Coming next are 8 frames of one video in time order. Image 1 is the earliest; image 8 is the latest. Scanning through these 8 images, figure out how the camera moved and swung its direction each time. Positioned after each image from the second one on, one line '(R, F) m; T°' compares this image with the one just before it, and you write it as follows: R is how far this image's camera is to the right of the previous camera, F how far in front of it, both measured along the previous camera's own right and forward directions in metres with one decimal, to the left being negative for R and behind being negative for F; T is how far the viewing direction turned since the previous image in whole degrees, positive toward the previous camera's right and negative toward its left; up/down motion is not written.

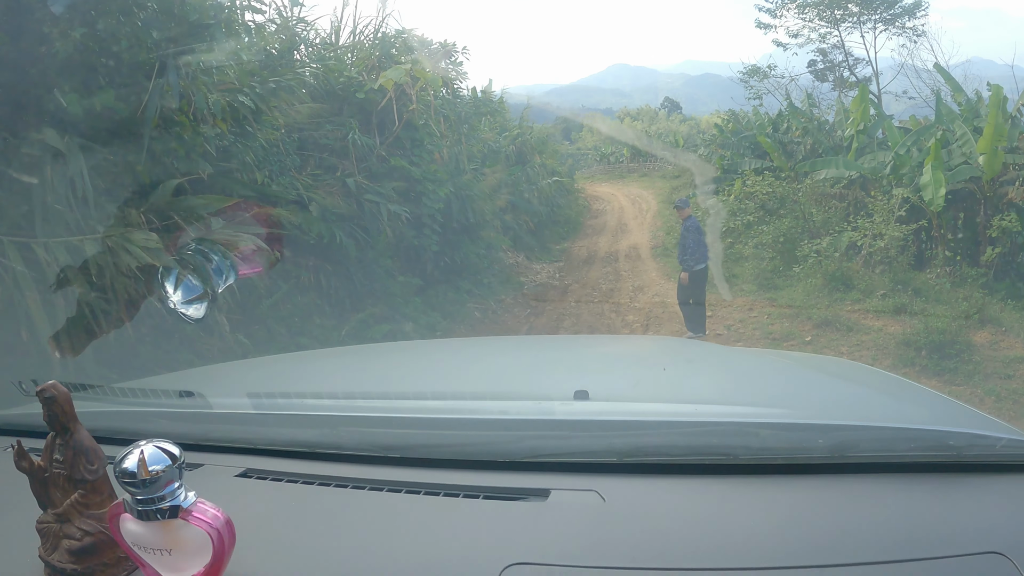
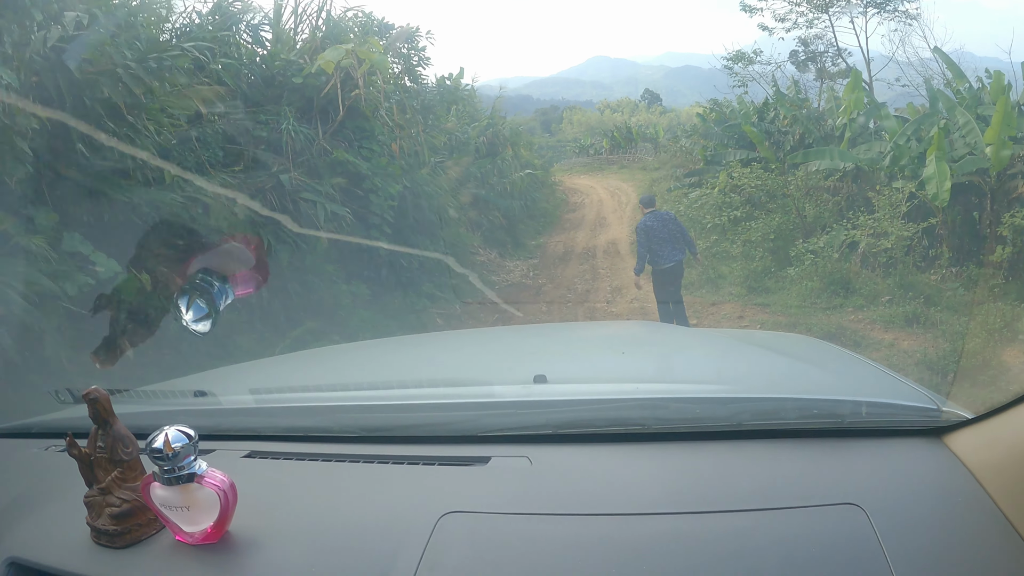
(+0.2, +0.7) m; +1°
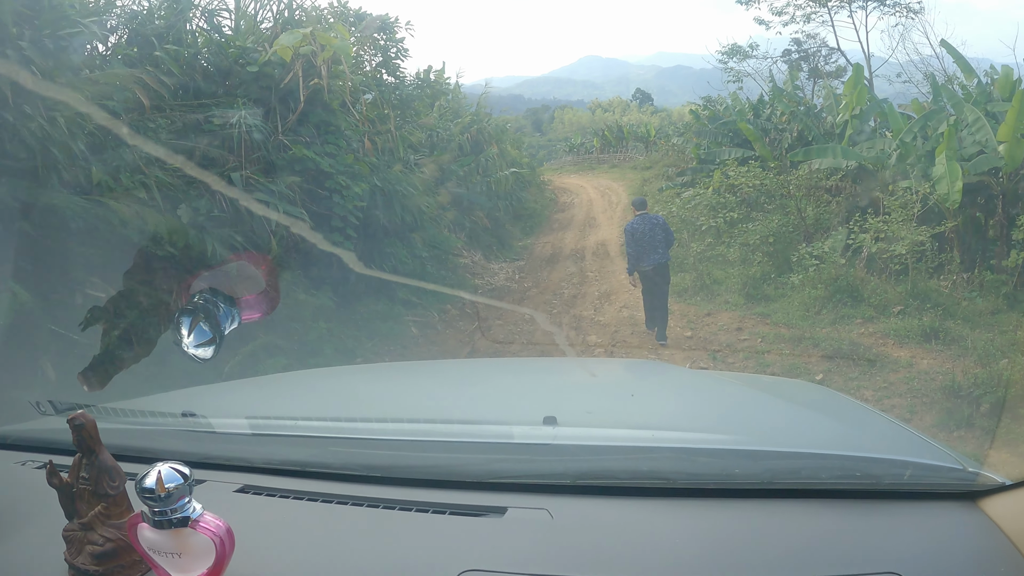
(+0.1, +0.5) m; +1°
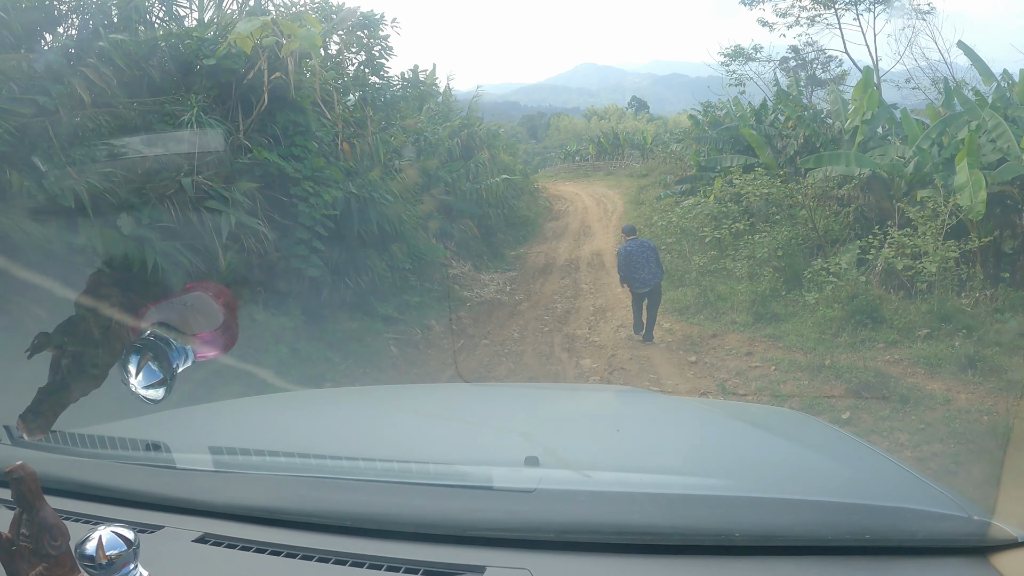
(+0.1, +0.5) m; 0°
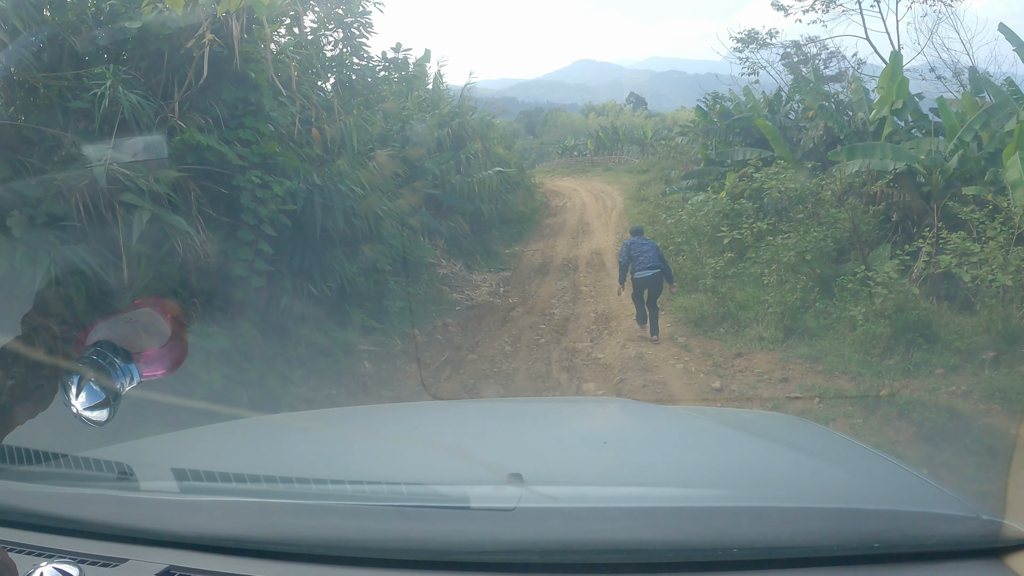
(0.0, +0.7) m; 0°
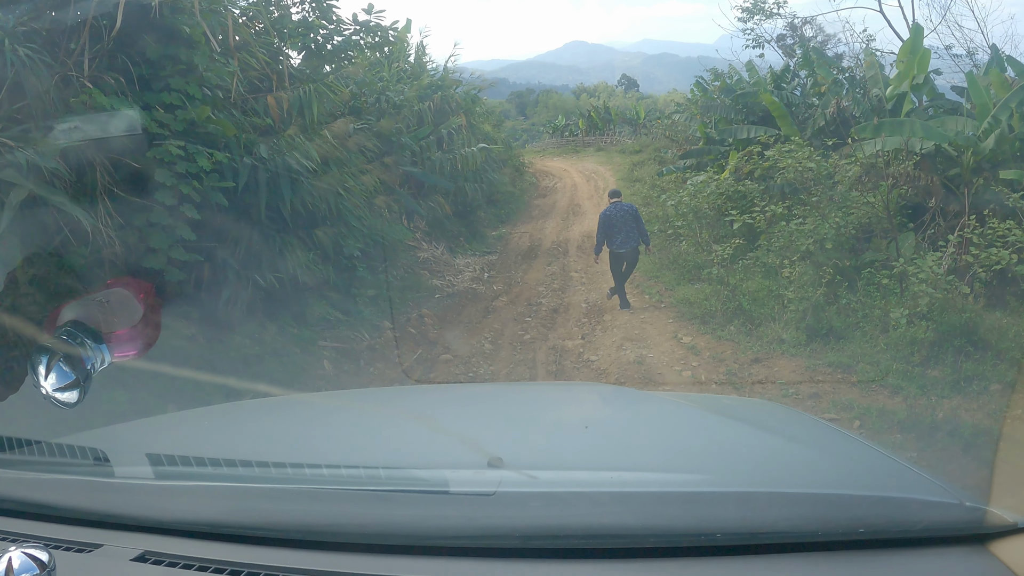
(0.0, +0.6) m; +1°
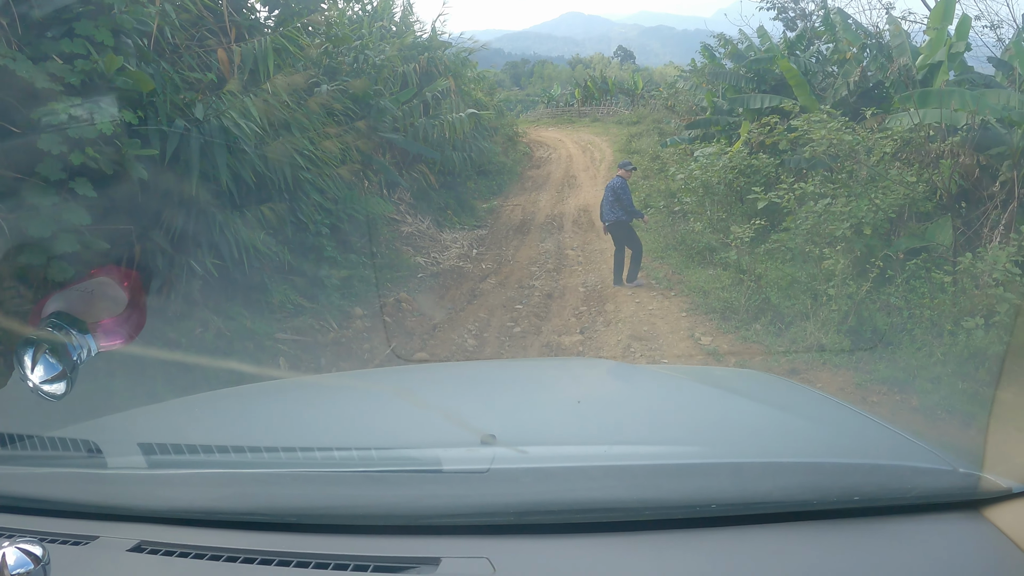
(0.0, +0.6) m; +1°
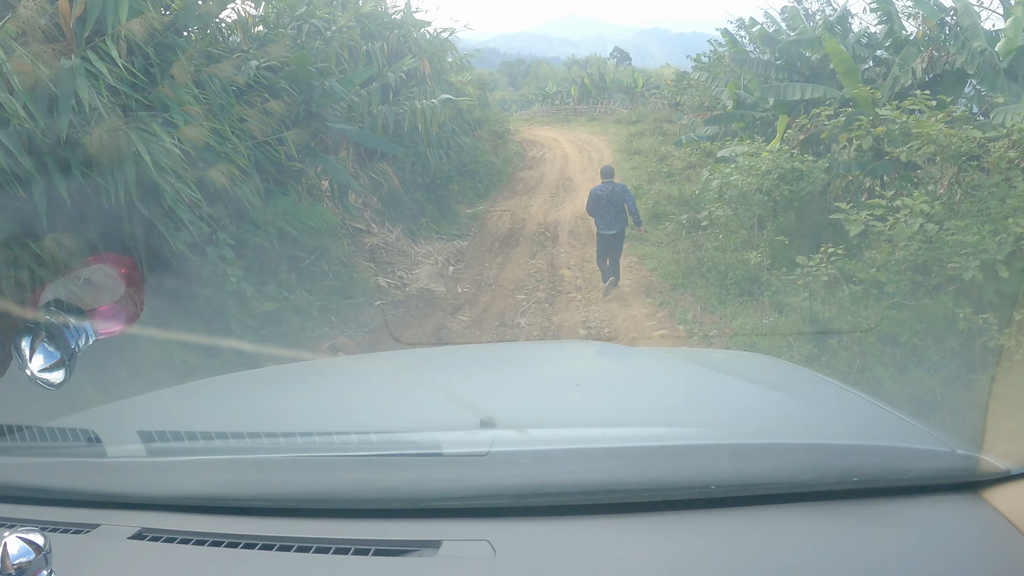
(+0.1, +1.3) m; +1°
